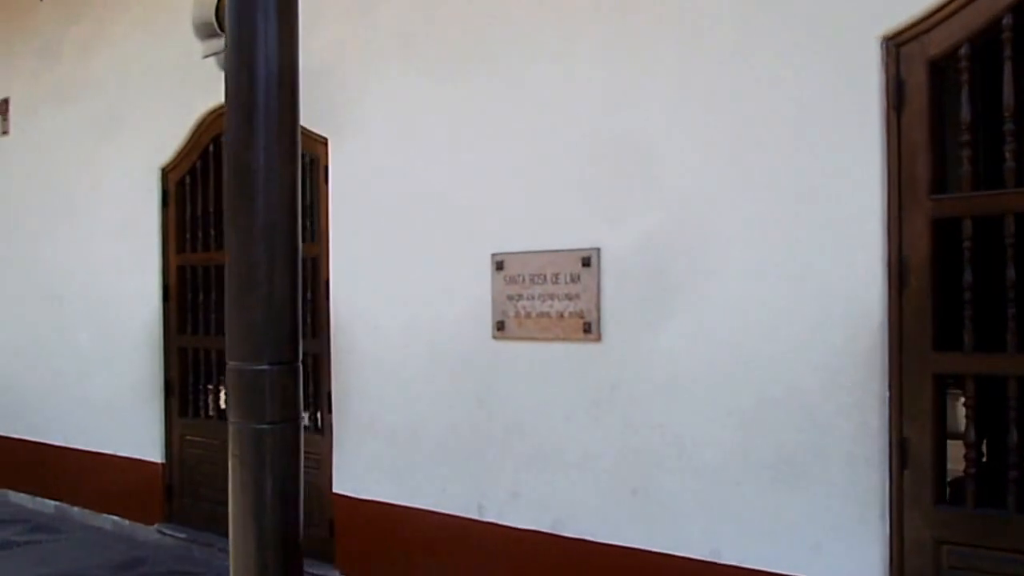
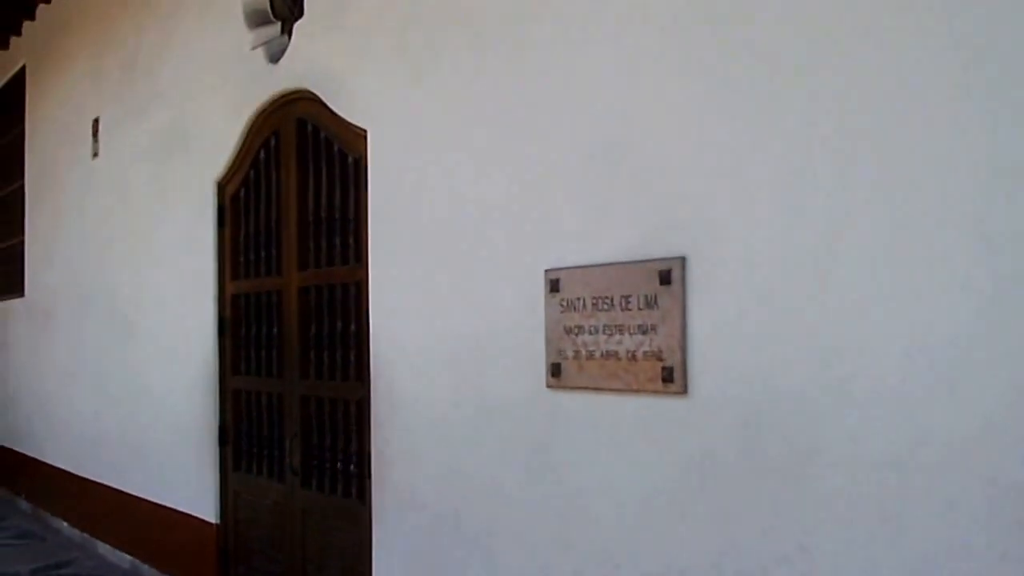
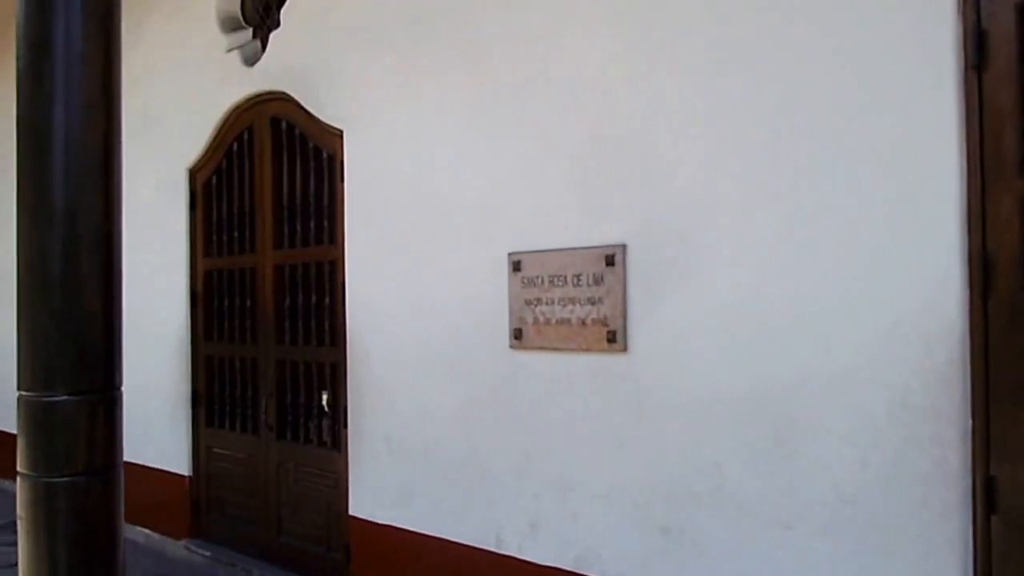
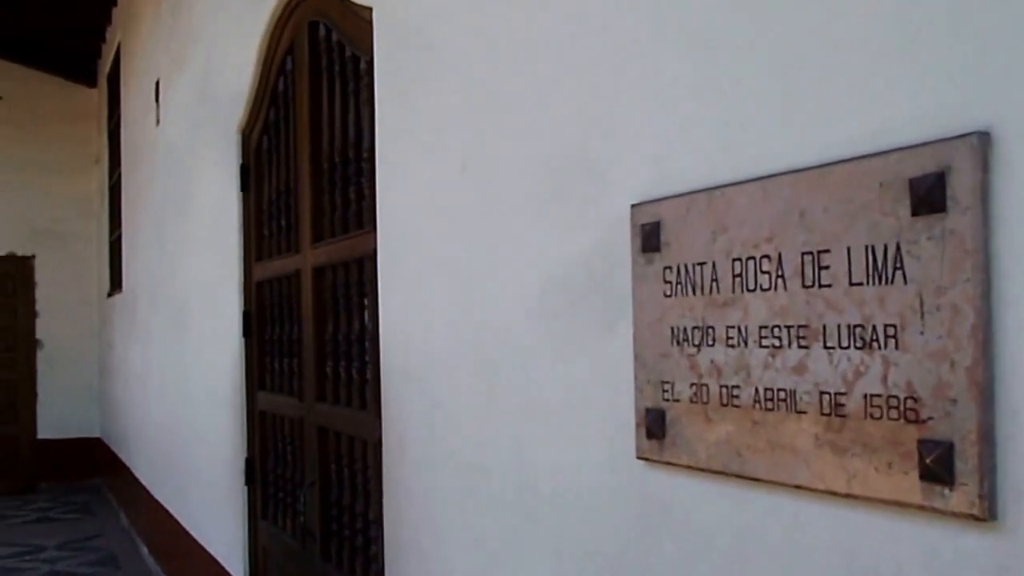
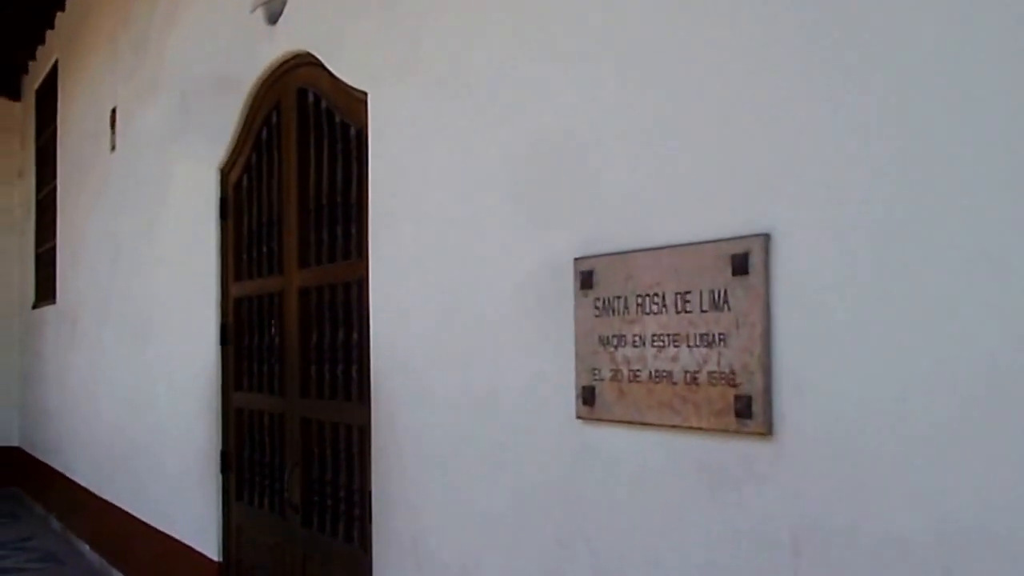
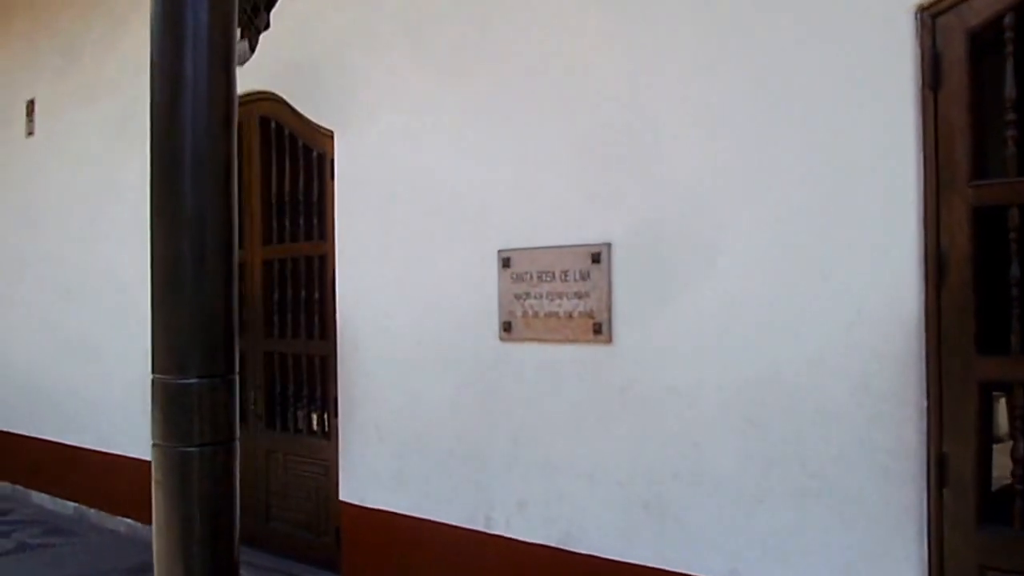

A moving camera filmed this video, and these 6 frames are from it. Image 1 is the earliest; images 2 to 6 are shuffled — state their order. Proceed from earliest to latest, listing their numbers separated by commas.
6, 3, 2, 5, 4
